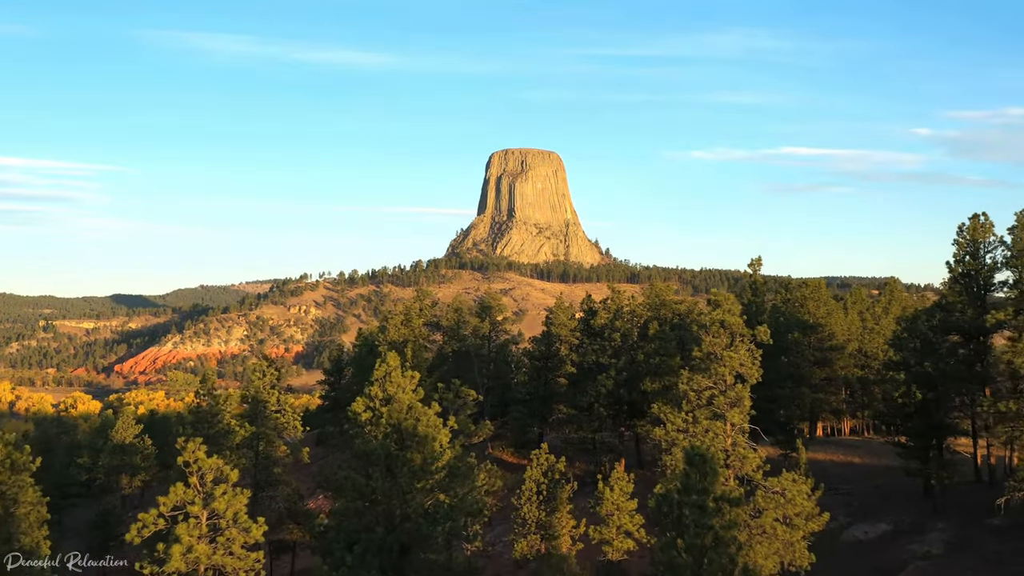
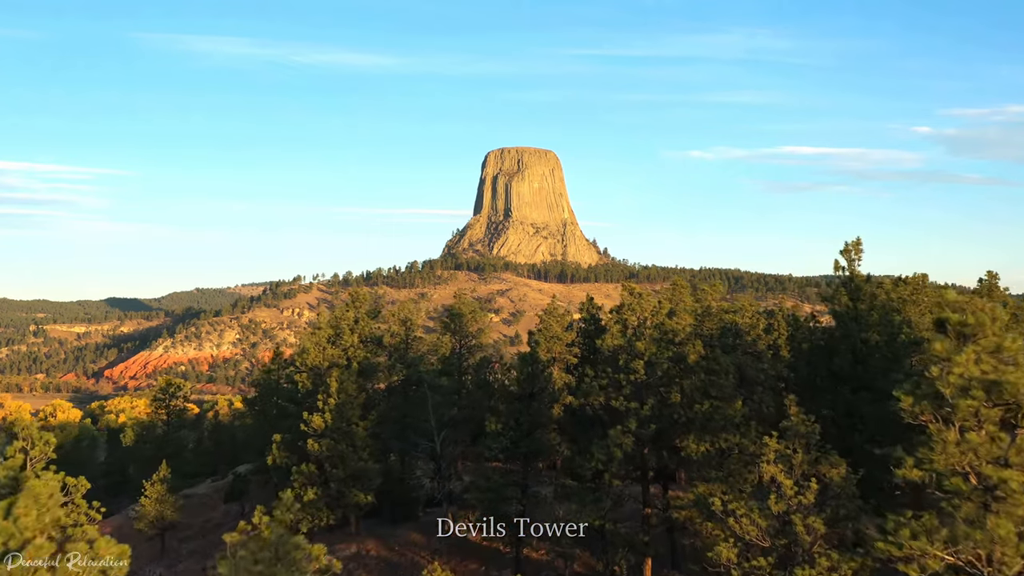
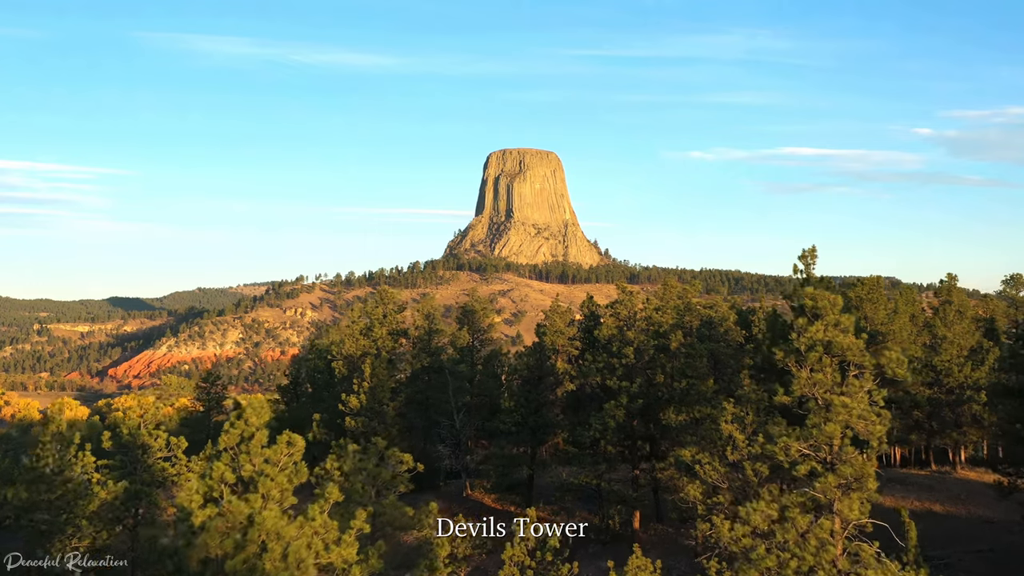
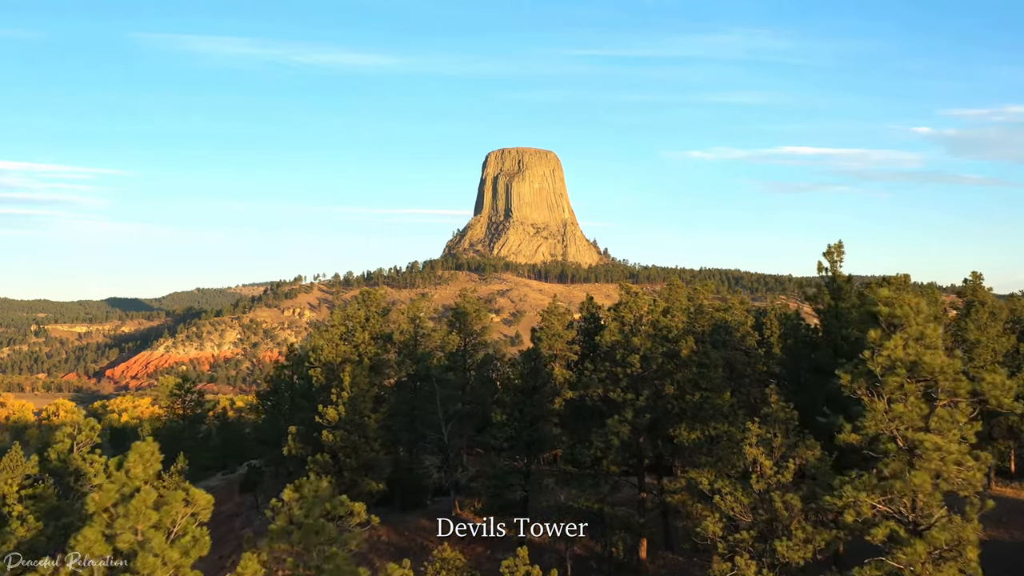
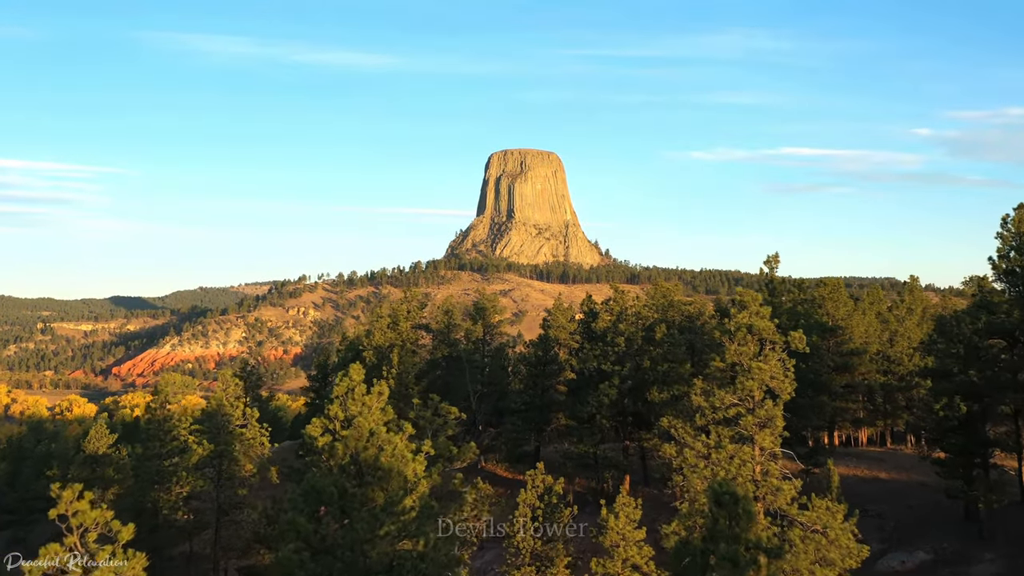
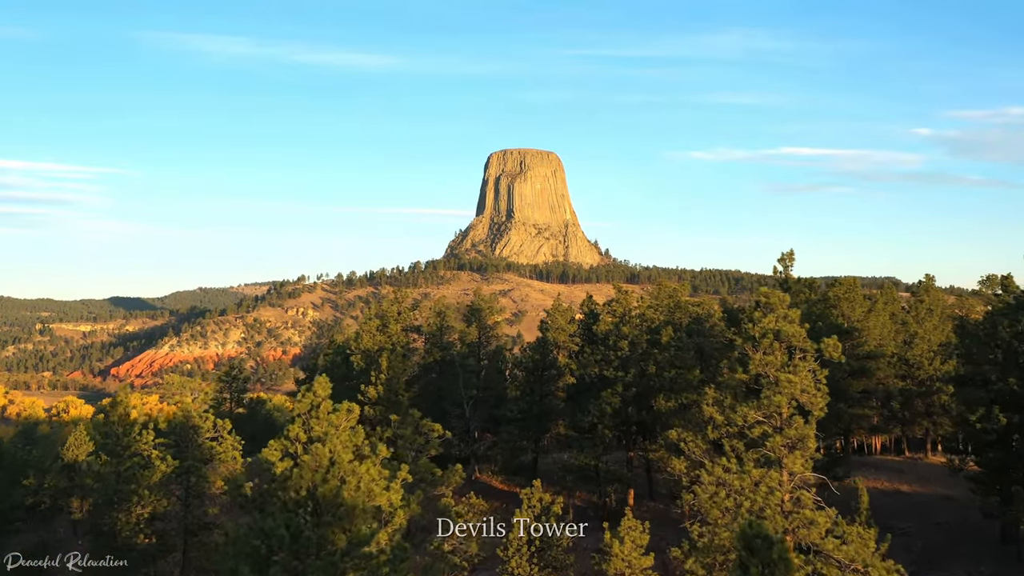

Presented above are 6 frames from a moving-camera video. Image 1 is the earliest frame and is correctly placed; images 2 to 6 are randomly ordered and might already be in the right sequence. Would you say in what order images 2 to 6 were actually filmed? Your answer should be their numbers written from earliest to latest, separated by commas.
5, 6, 3, 4, 2
